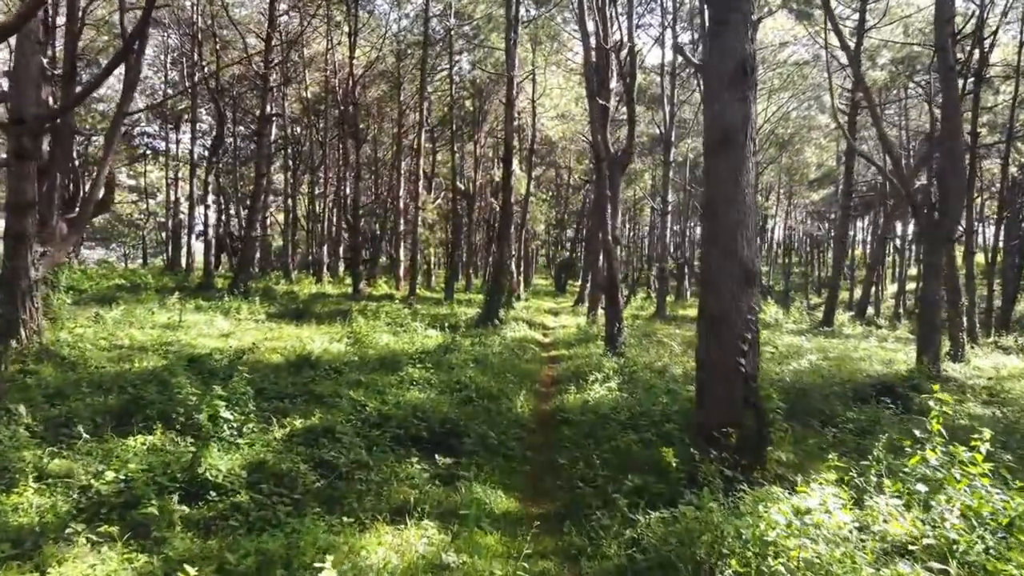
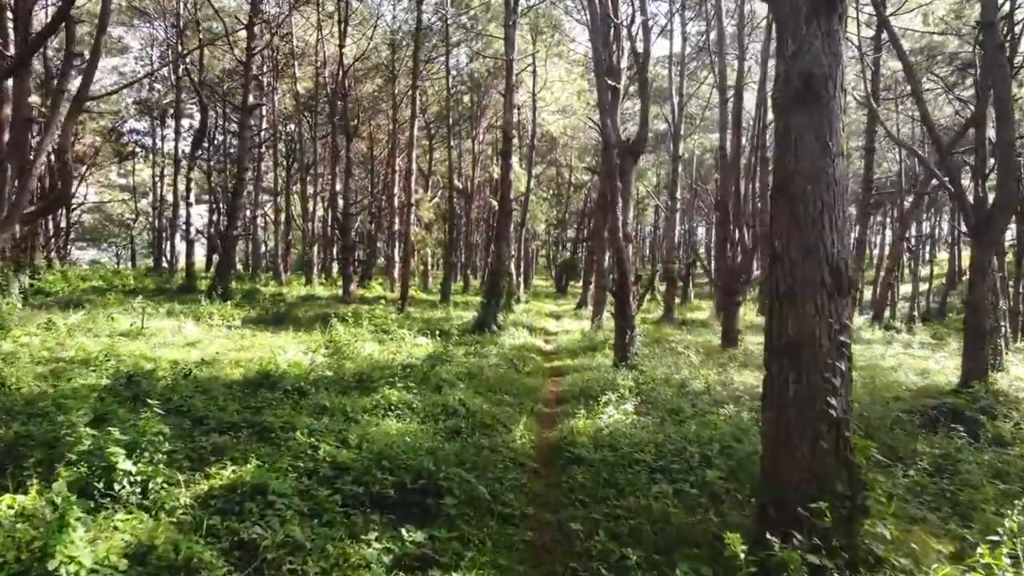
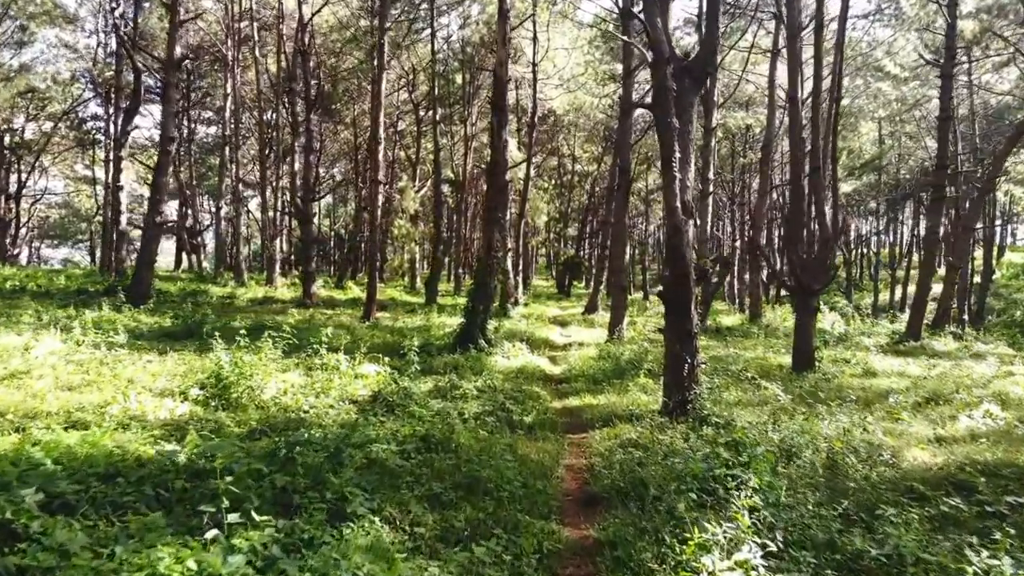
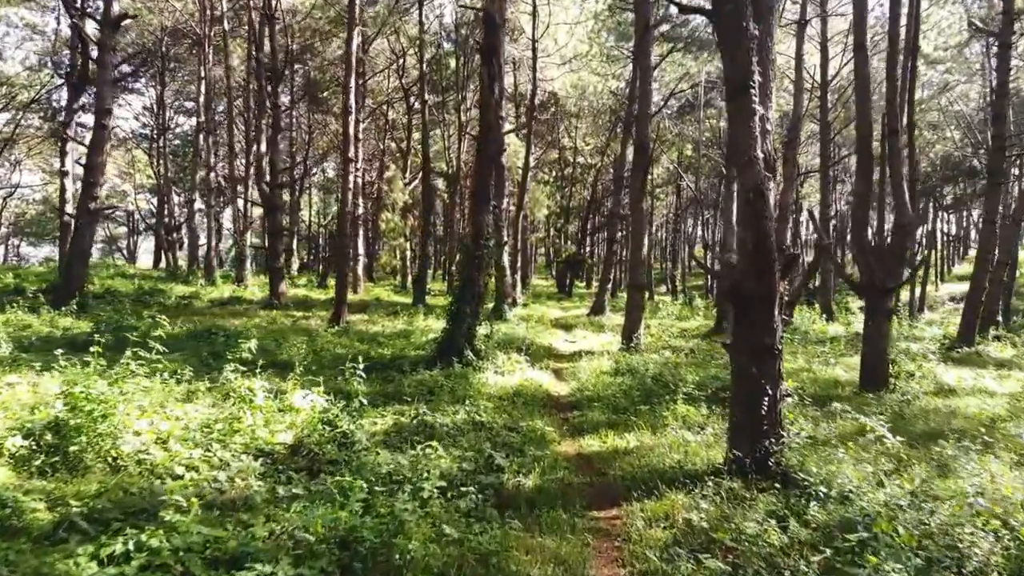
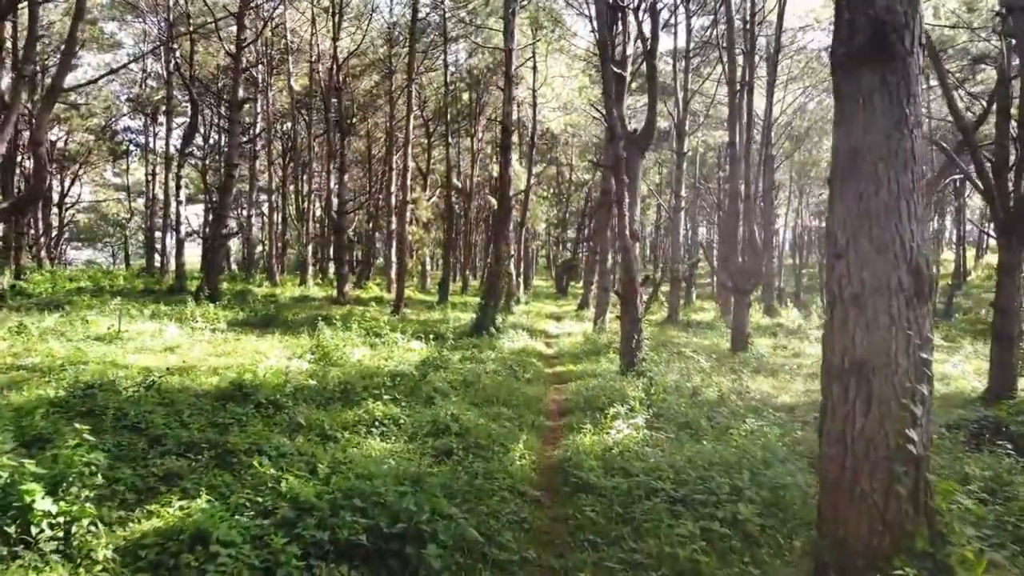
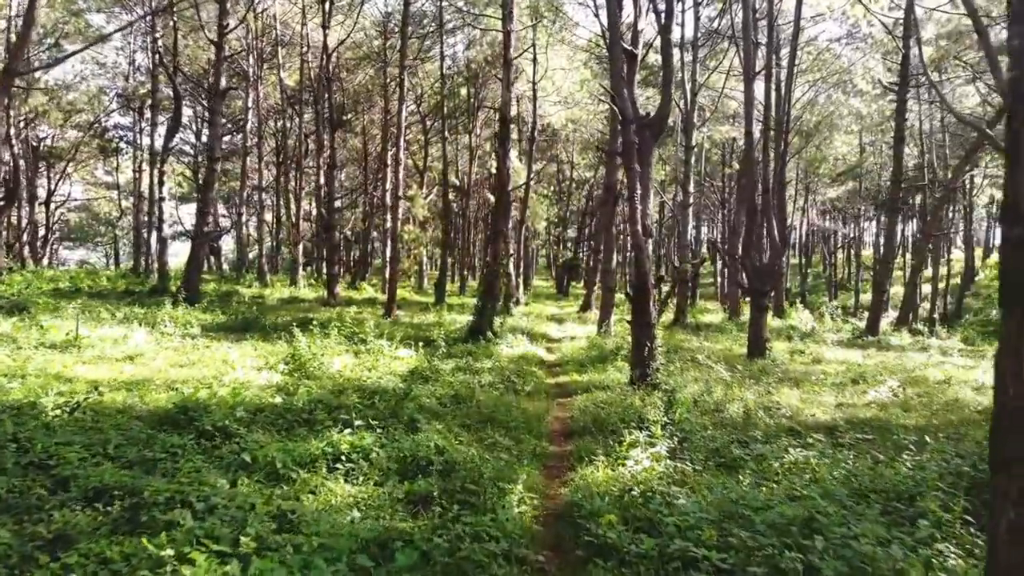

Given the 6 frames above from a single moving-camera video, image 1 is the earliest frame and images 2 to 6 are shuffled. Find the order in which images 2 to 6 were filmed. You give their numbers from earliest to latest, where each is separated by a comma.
2, 5, 6, 3, 4
